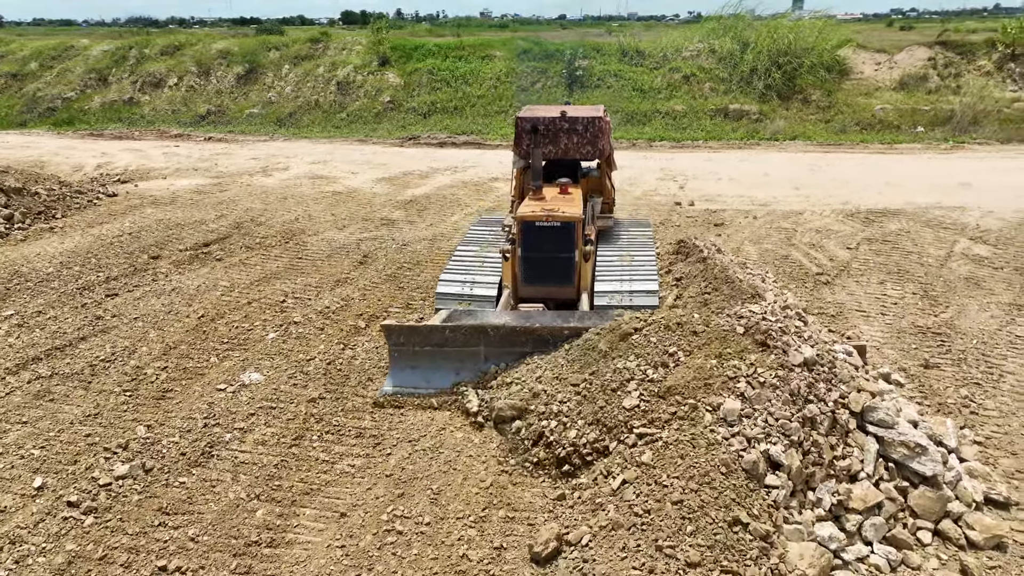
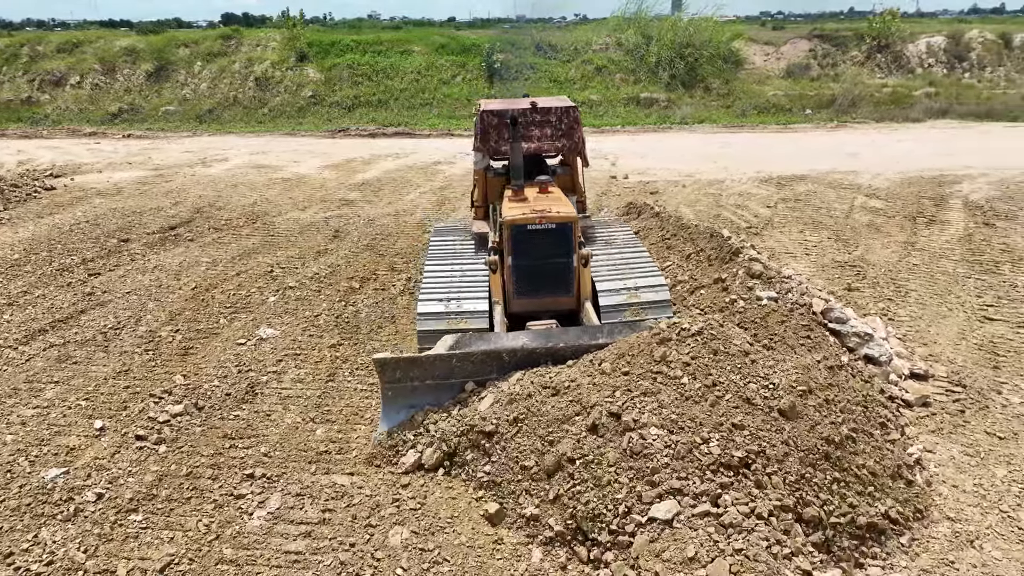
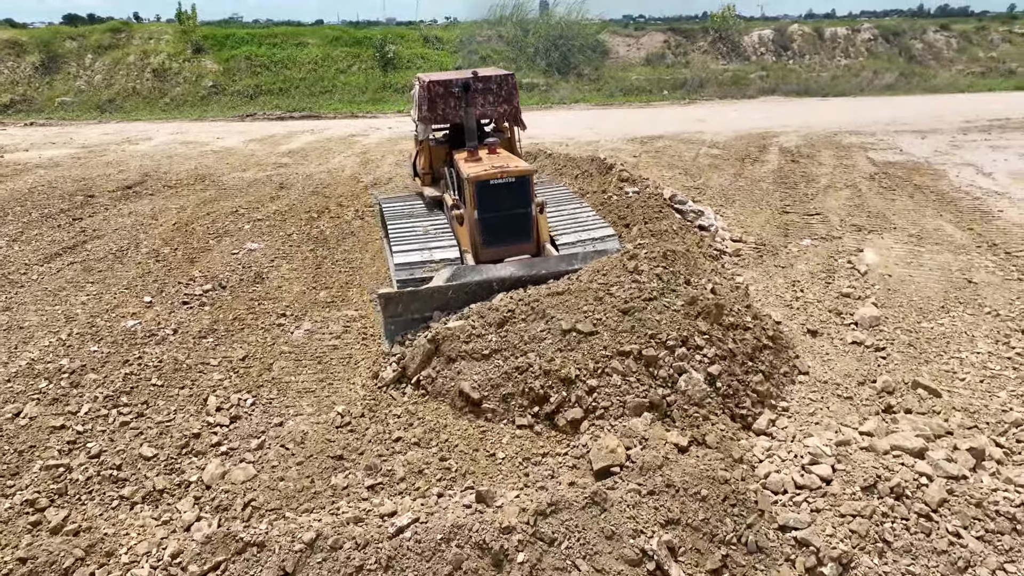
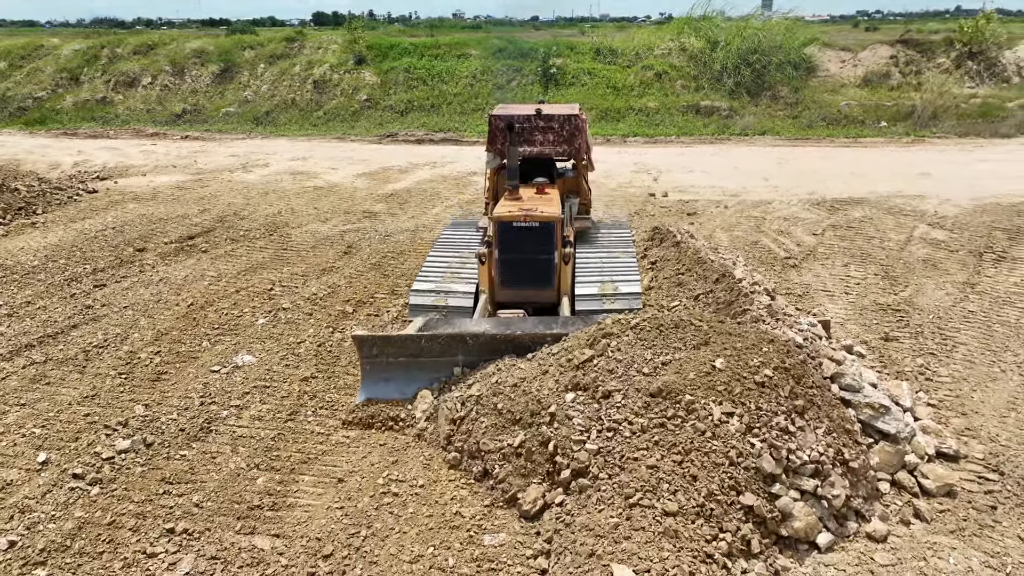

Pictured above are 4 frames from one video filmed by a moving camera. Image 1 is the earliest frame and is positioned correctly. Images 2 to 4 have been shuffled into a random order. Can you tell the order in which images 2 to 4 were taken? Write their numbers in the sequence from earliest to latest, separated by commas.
4, 2, 3
